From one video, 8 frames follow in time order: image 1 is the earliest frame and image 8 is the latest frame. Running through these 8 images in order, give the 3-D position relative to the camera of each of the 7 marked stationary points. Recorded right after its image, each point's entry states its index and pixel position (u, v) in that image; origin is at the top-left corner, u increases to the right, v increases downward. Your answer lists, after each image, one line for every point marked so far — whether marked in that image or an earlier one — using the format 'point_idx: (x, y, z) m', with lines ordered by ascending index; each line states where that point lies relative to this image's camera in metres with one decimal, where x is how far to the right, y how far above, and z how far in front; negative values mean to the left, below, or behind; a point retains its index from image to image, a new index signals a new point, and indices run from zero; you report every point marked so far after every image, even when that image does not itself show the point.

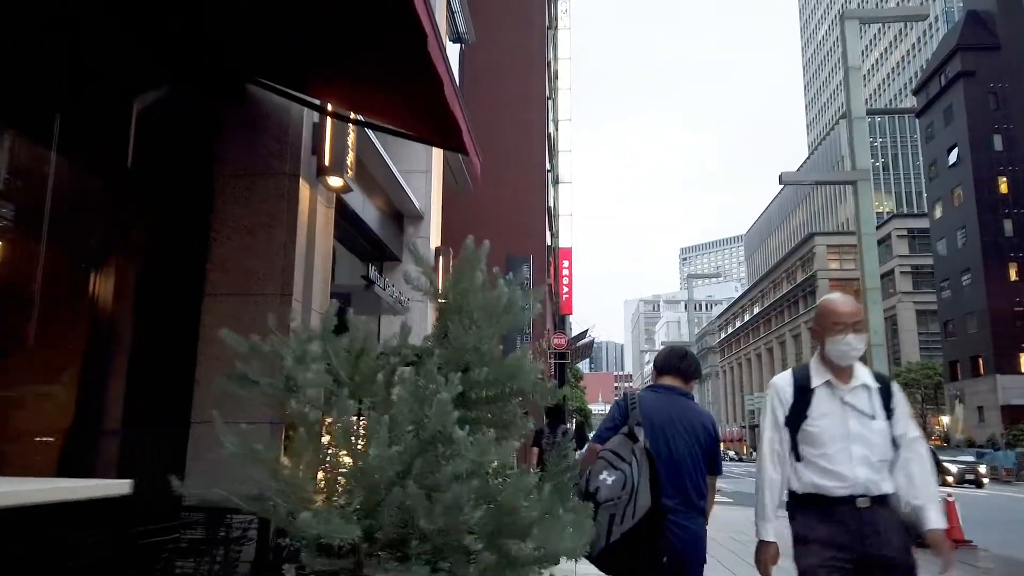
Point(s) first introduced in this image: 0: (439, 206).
0: (-1.5, +1.7, +15.4) m
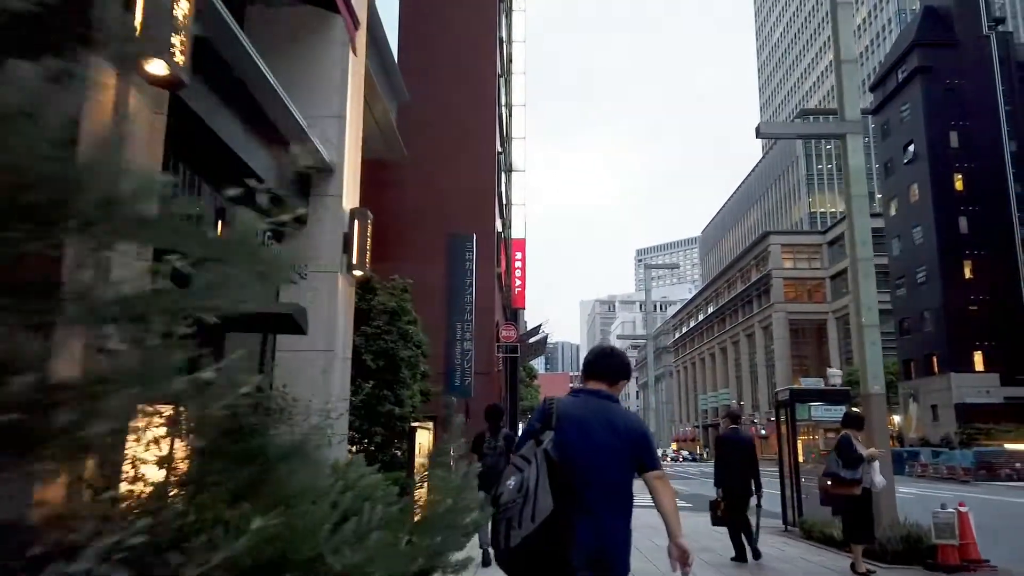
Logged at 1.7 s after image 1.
0: (-2.7, +2.2, +13.0) m
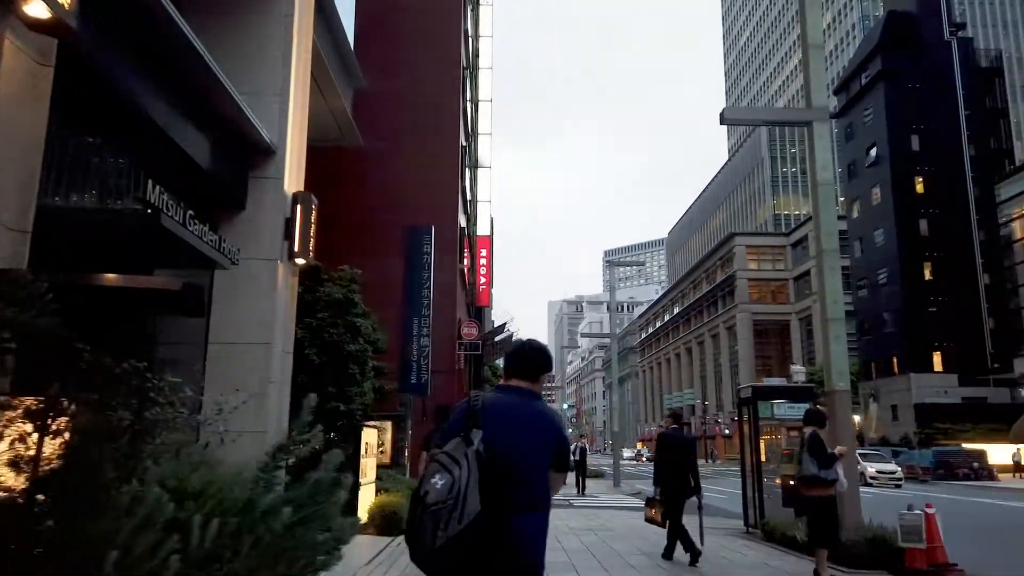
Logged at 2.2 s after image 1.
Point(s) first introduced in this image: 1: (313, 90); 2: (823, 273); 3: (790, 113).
0: (-3.4, +2.3, +12.2) m
1: (-4.6, +4.4, +17.8) m
2: (+4.5, +0.2, +11.0) m
3: (+4.1, +2.5, +11.3) m
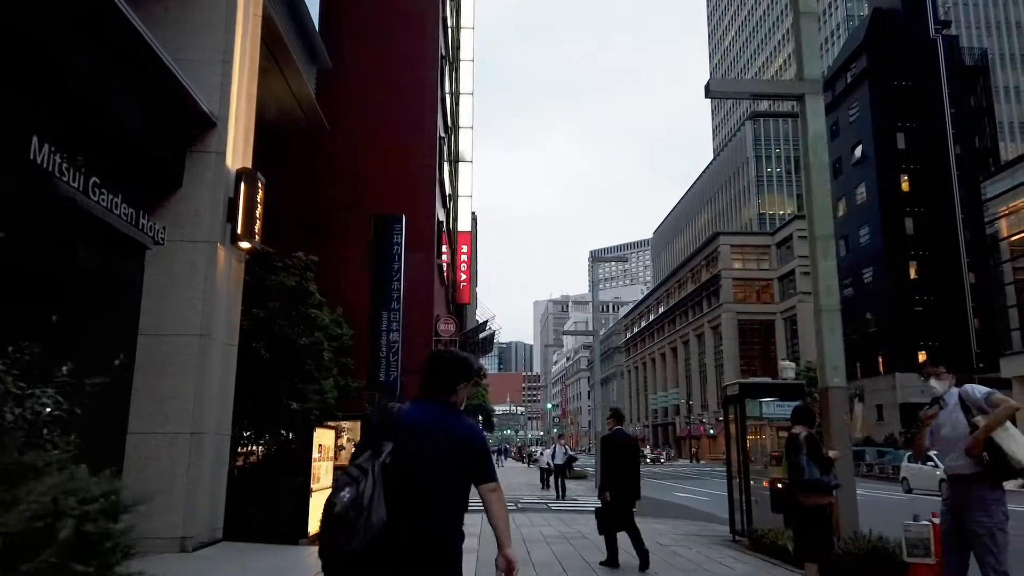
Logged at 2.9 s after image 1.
0: (-3.9, +2.5, +11.1) m
1: (-5.2, +4.6, +16.7) m
2: (+4.0, +0.4, +10.1) m
3: (+3.6, +2.7, +10.3) m
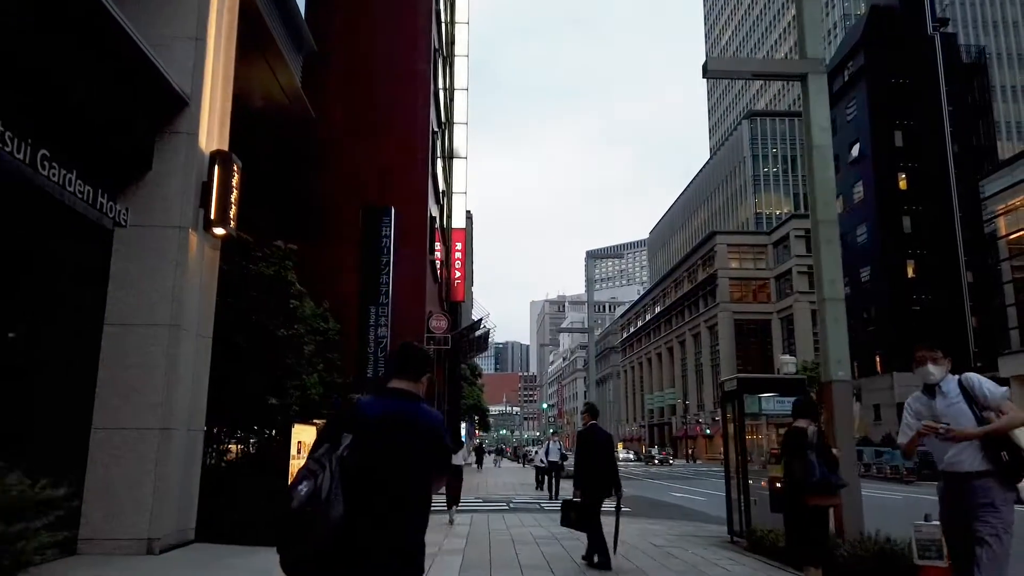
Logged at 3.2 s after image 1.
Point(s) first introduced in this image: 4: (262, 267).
0: (-4.0, +2.7, +10.6) m
1: (-5.4, +4.8, +16.2) m
2: (+3.9, +0.5, +9.6) m
3: (+3.5, +2.8, +9.9) m
4: (-3.7, +0.3, +11.5) m
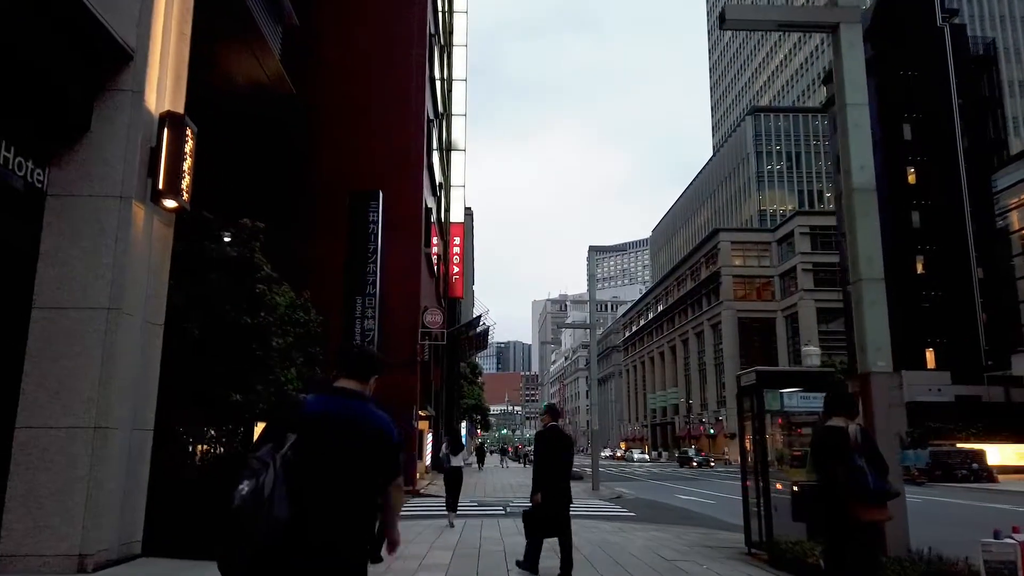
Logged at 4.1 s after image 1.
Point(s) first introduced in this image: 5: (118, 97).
0: (-4.1, +2.9, +9.4) m
1: (-5.5, +5.0, +15.0) m
2: (+3.8, +0.8, +8.4) m
3: (+3.4, +3.1, +8.7) m
4: (-3.8, +0.5, +10.4) m
5: (-4.4, +2.1, +8.5) m
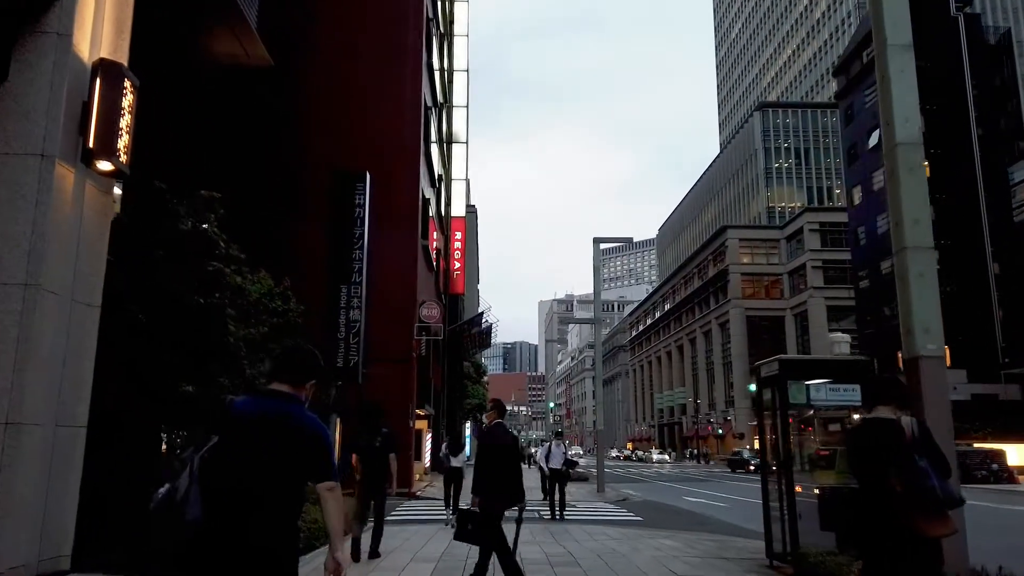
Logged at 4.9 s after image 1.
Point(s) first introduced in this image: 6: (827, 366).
0: (-4.3, +3.1, +8.3) m
1: (-5.5, +5.2, +13.9) m
2: (+3.6, +1.0, +7.2) m
3: (+3.2, +3.4, +7.4) m
4: (-4.0, +0.8, +9.2) m
5: (-4.5, +2.4, +7.4) m
6: (+3.8, -1.0, +9.3) m
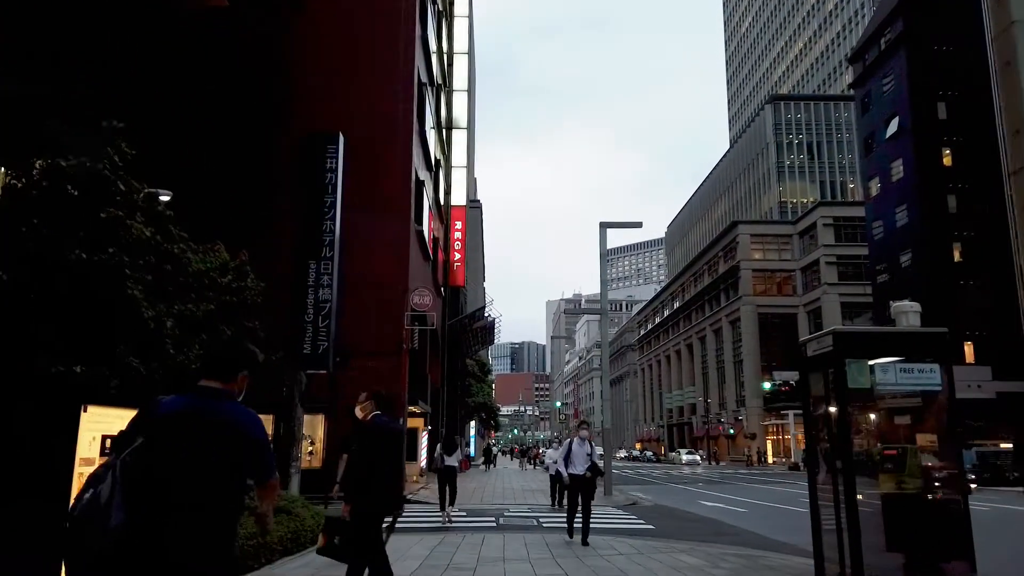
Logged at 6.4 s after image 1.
0: (-4.5, +3.6, +6.4) m
1: (-5.7, +5.7, +12.0) m
2: (+3.4, +1.5, +5.2) m
3: (+3.0, +3.8, +5.4) m
4: (-4.2, +1.2, +7.3) m
5: (-4.7, +2.8, +5.4) m
6: (+3.7, -0.5, +7.3) m
